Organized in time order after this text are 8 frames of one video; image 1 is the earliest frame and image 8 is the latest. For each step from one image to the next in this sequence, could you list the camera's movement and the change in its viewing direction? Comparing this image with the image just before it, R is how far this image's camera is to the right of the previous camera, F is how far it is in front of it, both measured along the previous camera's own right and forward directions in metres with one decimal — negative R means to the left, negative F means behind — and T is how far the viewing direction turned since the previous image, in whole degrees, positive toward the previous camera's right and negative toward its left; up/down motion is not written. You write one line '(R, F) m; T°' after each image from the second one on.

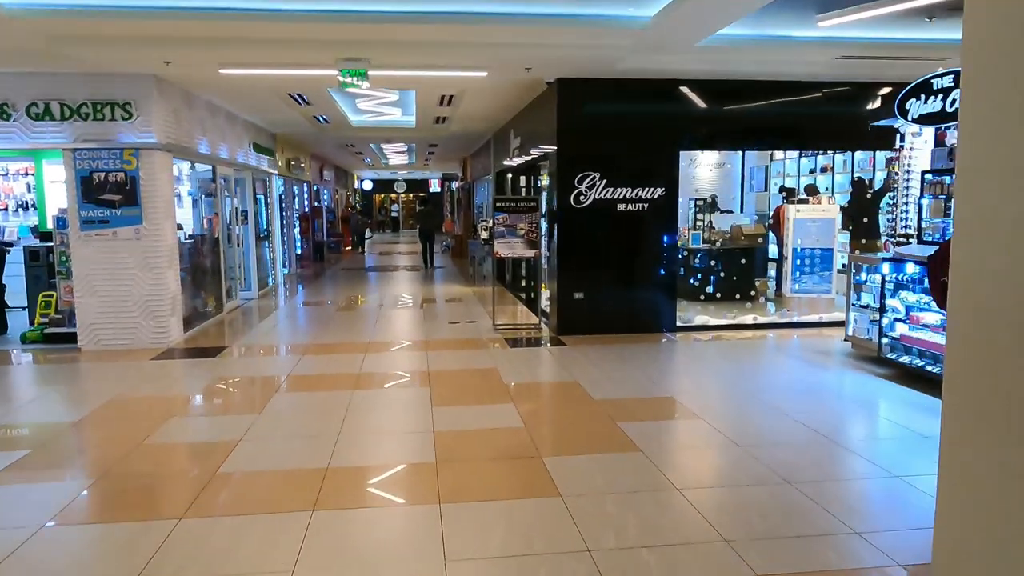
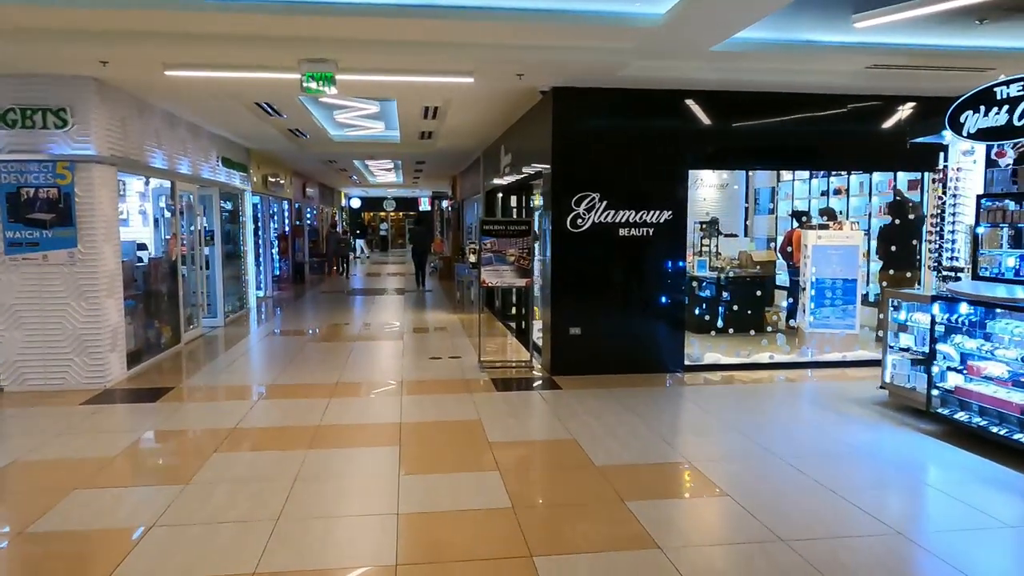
(0.0, +0.8) m; +1°
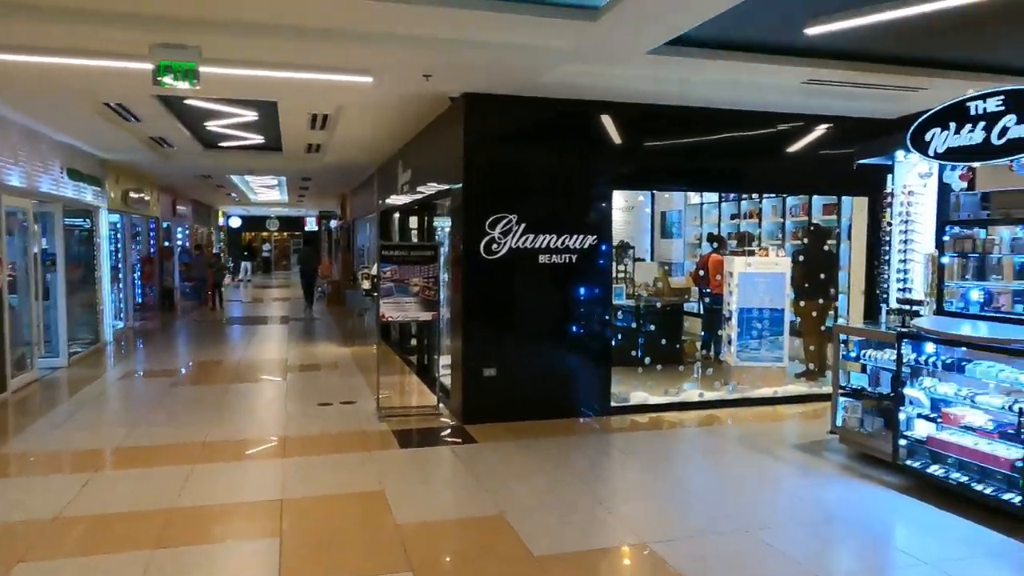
(-0.1, +0.9) m; +8°
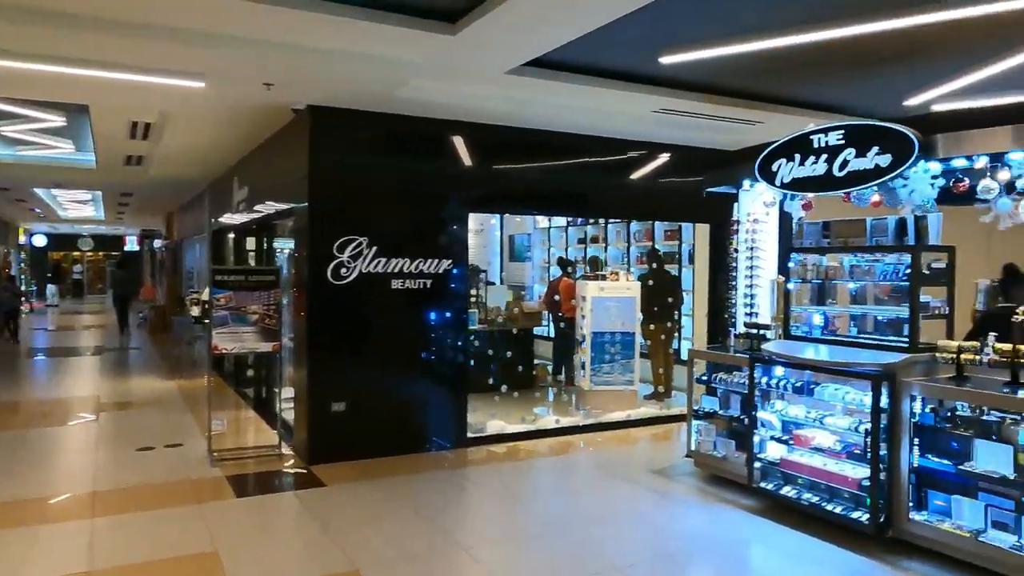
(-0.1, +0.3) m; +12°
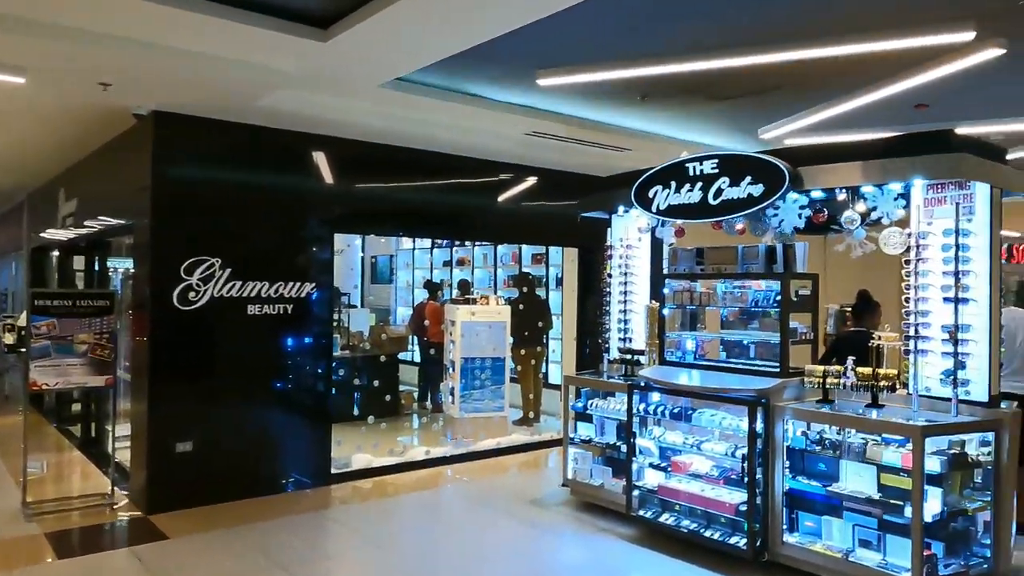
(-0.1, +0.2) m; +11°
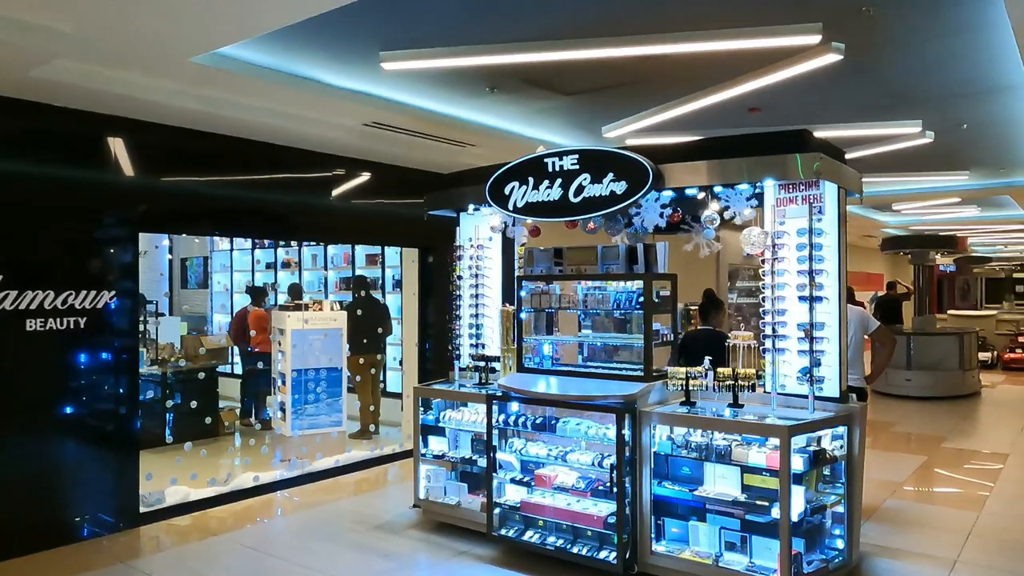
(-0.1, +0.4) m; +13°
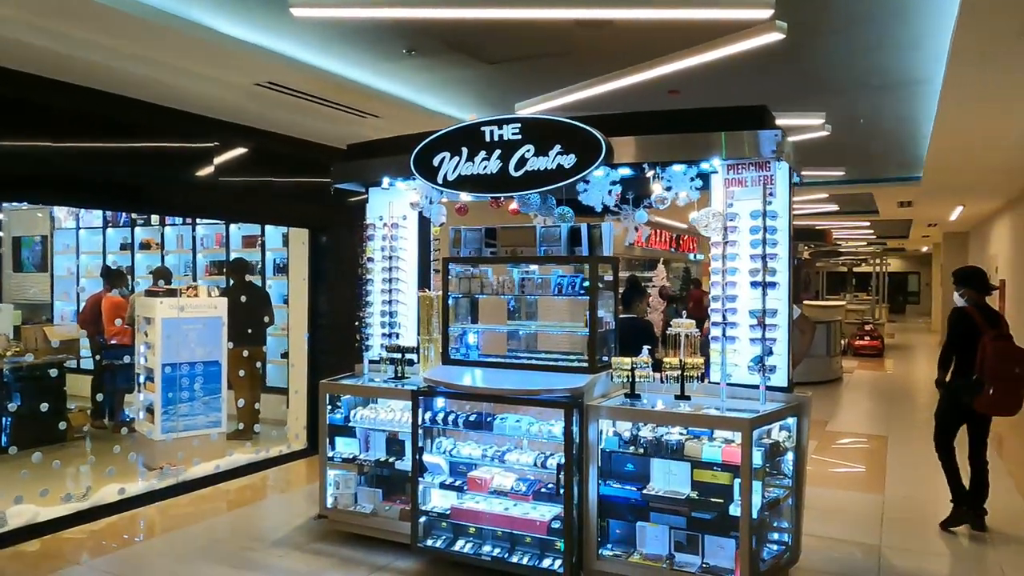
(-0.3, +0.4) m; +10°
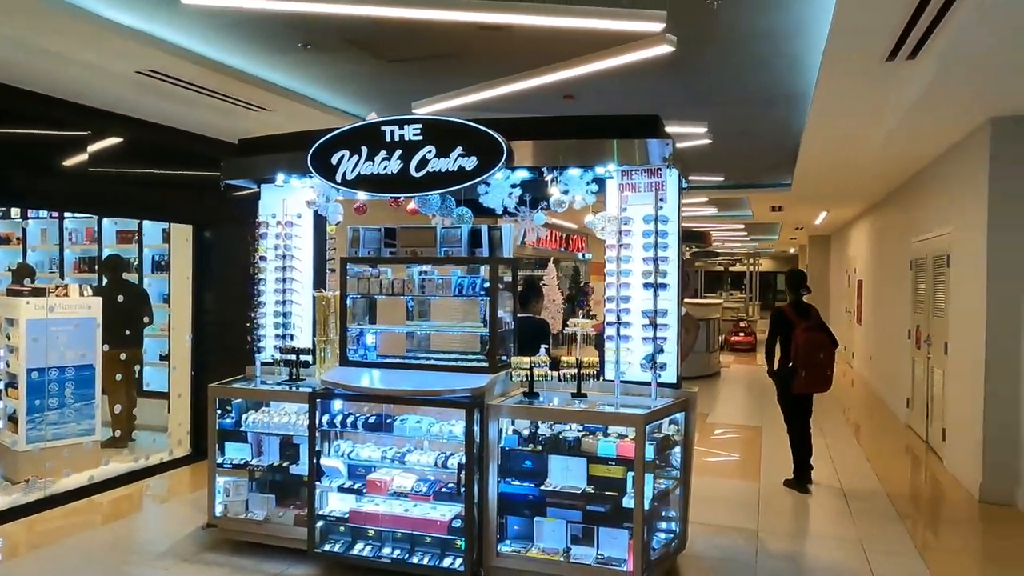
(-0.1, 0.0) m; +8°
